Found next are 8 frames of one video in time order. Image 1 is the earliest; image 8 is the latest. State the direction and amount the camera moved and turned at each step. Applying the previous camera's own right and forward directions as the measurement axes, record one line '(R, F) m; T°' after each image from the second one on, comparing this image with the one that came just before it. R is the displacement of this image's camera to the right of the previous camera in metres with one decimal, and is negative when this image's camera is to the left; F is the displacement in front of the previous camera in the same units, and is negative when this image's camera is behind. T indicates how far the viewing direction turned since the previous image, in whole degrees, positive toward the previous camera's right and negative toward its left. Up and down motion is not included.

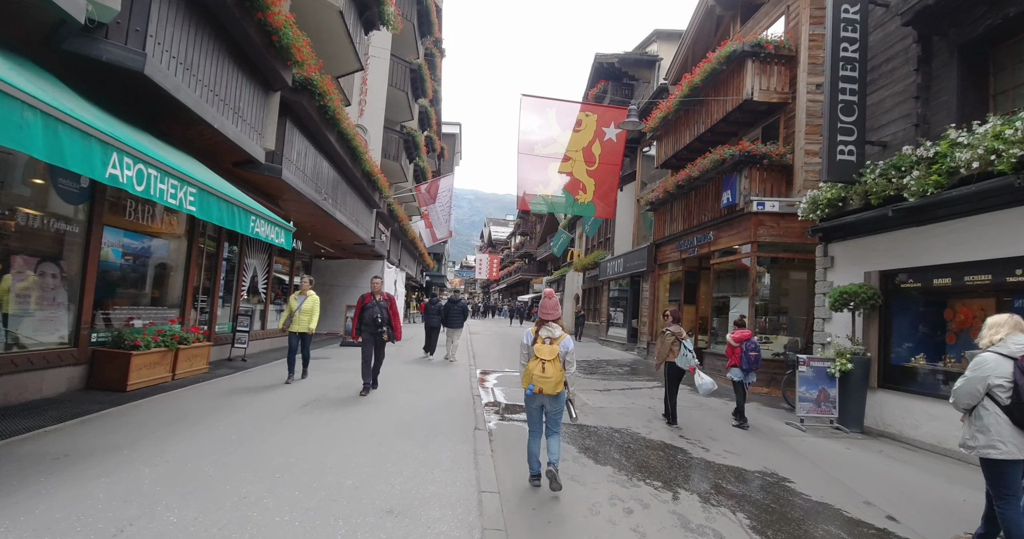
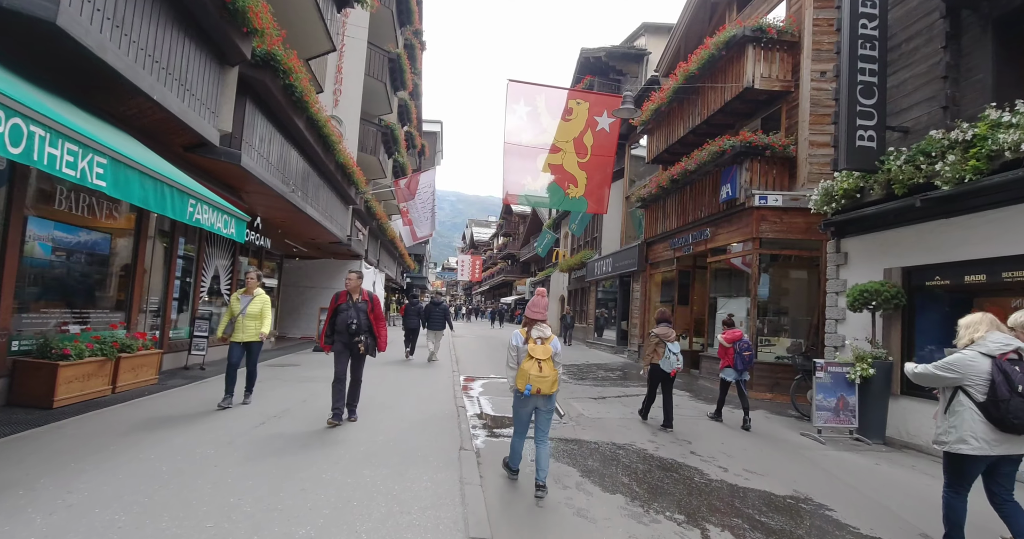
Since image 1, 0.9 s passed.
(-0.1, +0.9) m; +2°
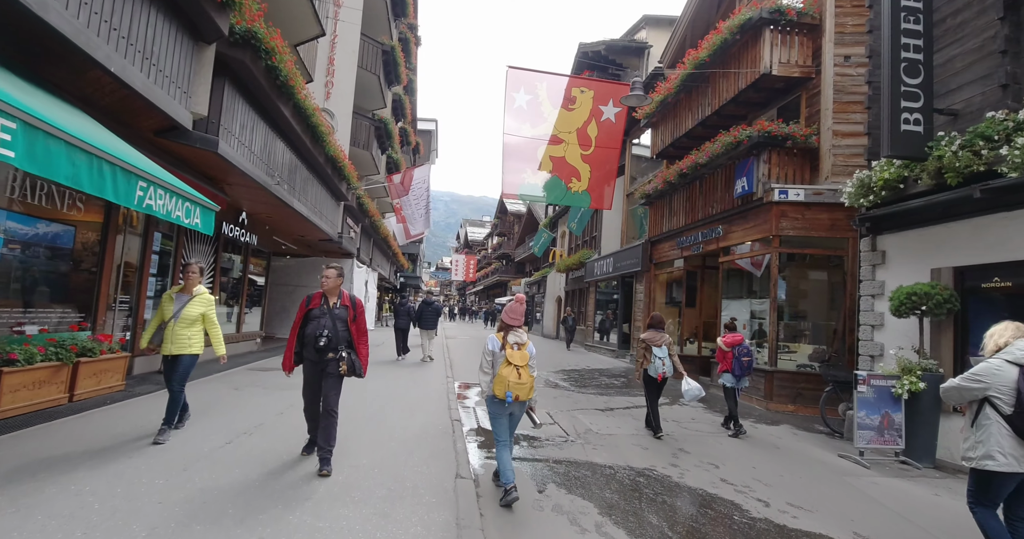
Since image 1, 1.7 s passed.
(-0.1, +0.8) m; +1°
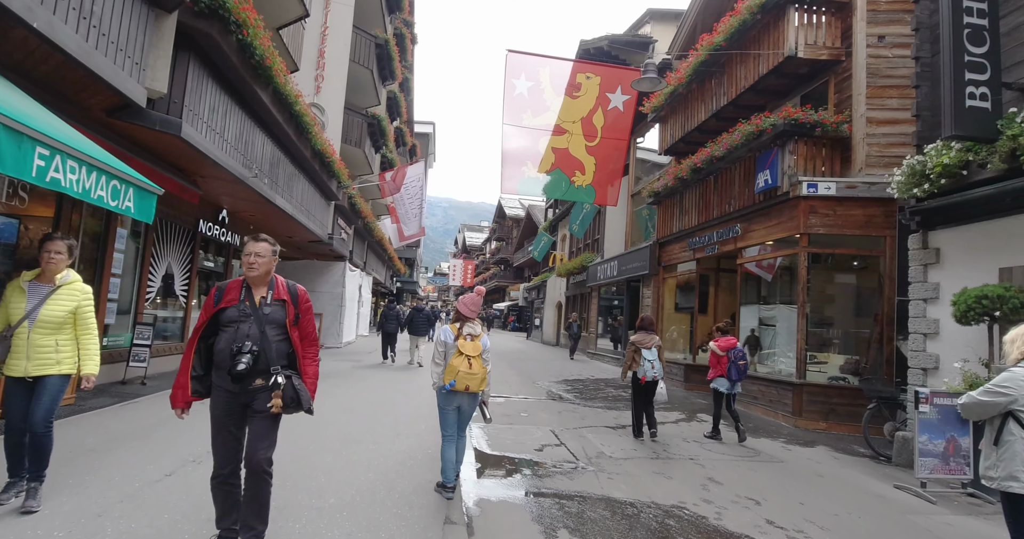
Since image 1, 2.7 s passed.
(0.0, +1.0) m; 0°
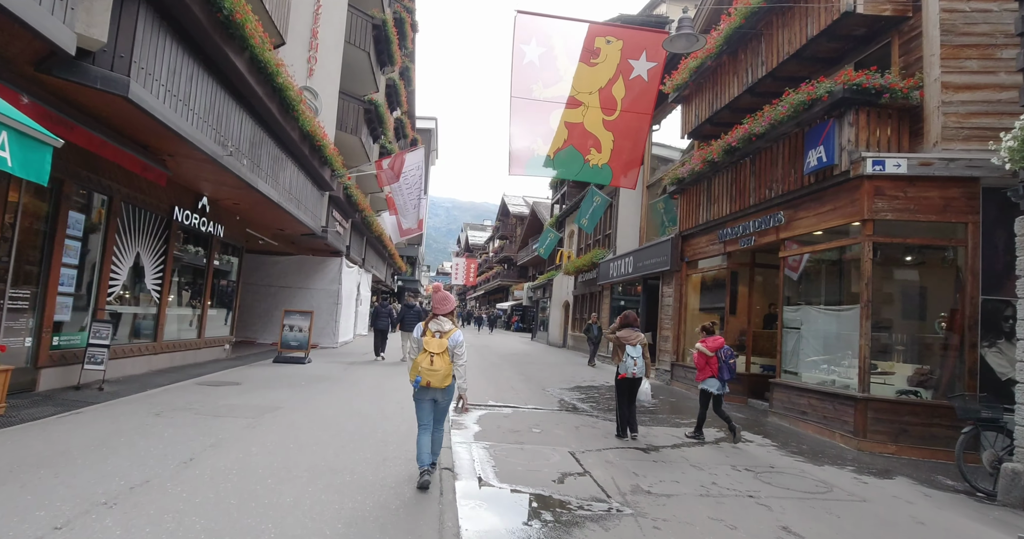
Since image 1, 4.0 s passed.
(-0.1, +1.3) m; 0°
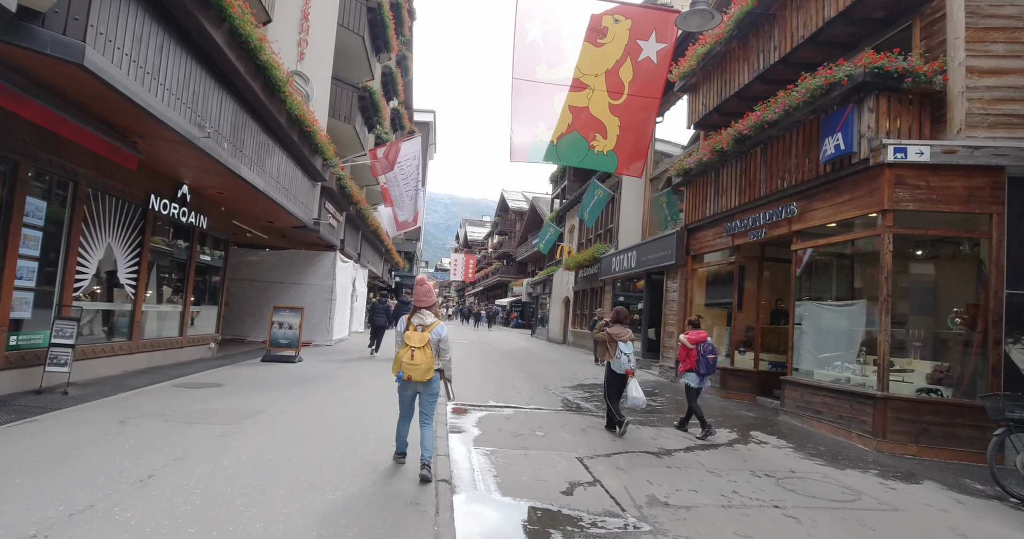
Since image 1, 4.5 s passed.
(-0.1, +0.4) m; 0°
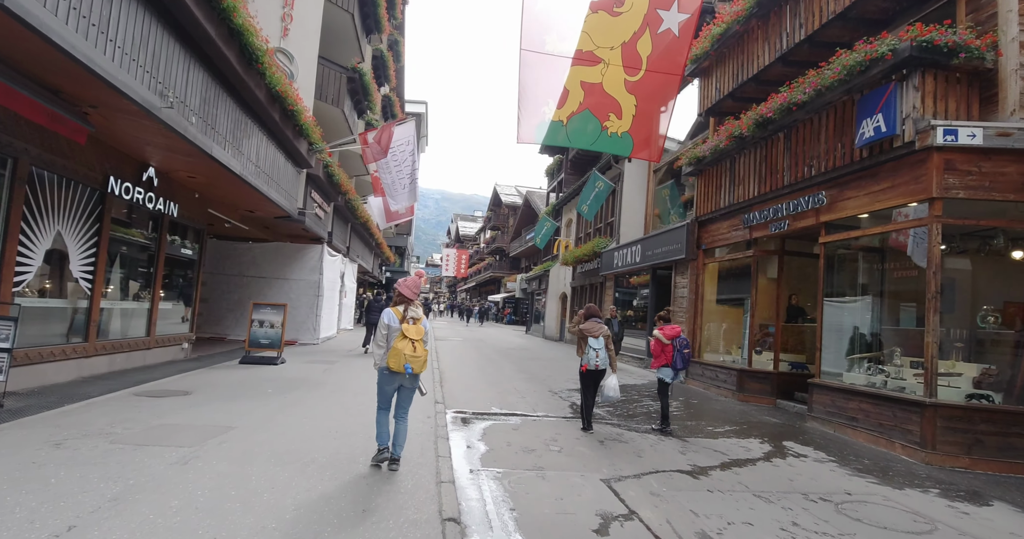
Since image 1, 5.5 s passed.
(-0.2, +0.8) m; +1°
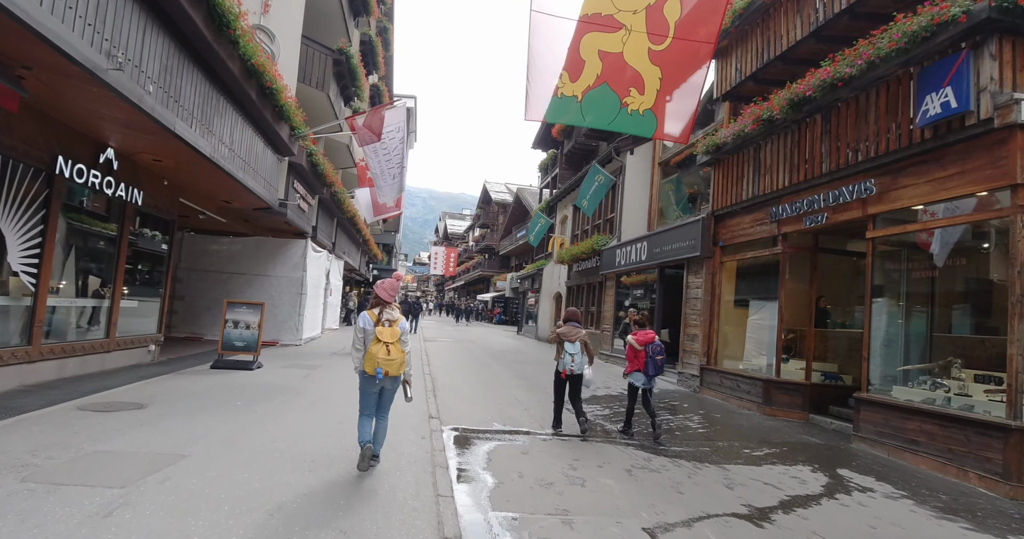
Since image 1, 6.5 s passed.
(-0.2, +1.0) m; +1°
